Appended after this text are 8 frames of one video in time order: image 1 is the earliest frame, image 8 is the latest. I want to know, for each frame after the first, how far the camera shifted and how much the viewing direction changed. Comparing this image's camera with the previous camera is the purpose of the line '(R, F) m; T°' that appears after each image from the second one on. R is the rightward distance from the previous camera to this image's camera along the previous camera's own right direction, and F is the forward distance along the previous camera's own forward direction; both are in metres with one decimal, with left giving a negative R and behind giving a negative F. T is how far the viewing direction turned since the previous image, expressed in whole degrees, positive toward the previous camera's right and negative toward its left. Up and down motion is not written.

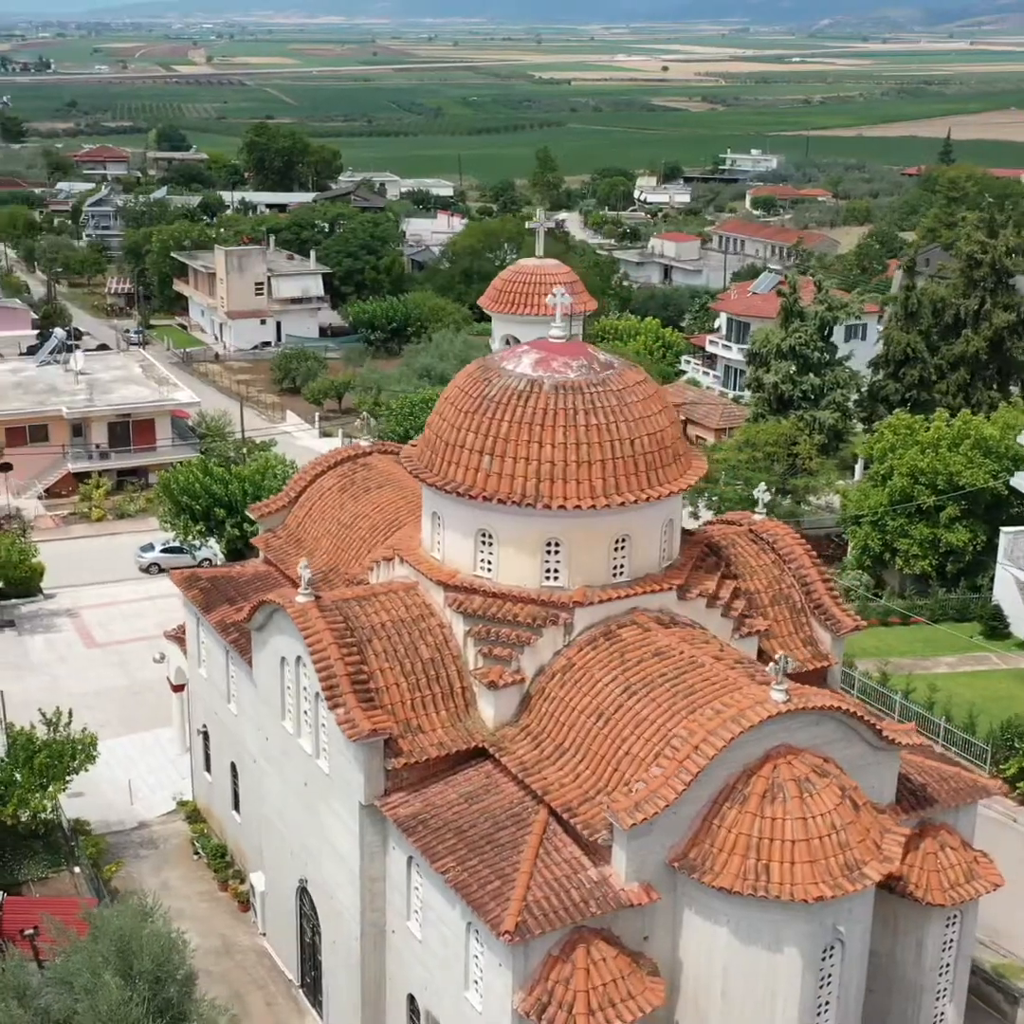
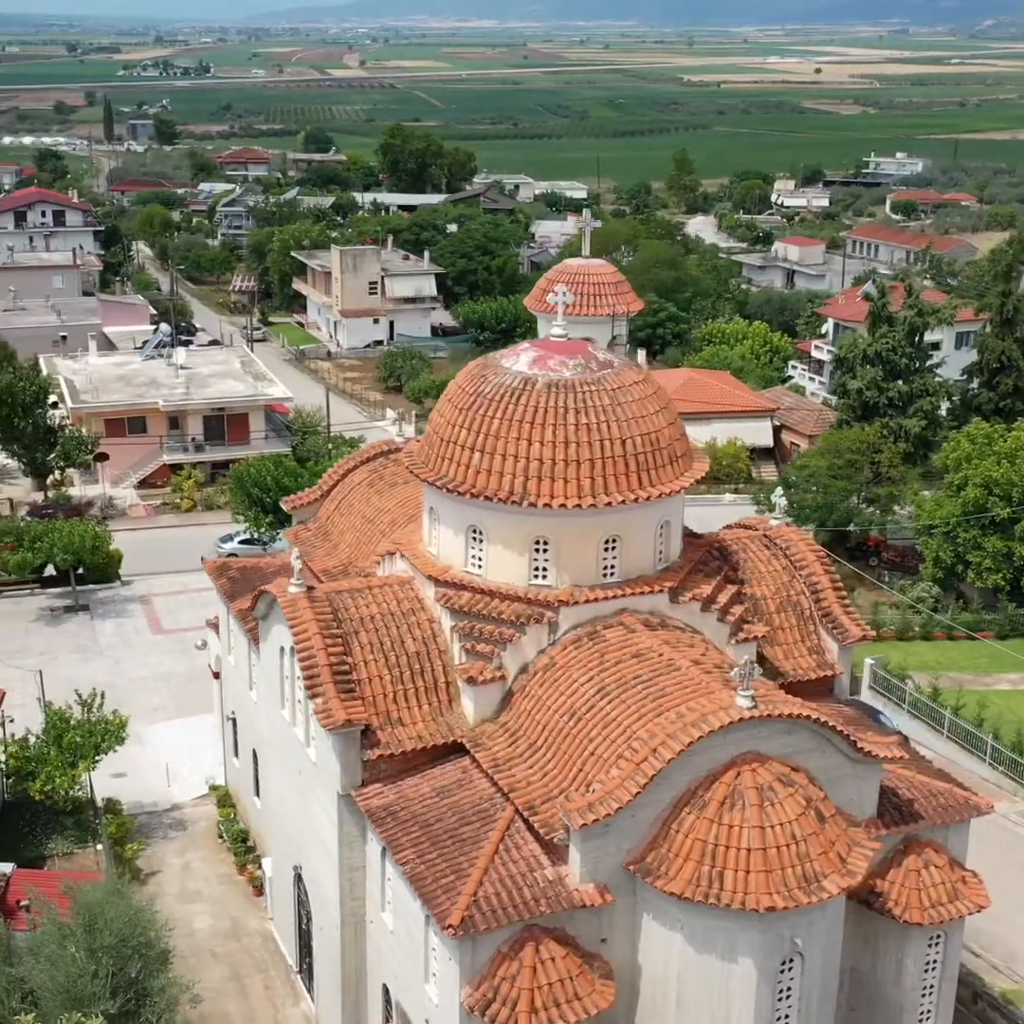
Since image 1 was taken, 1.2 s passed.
(+1.7, +0.1) m; -5°
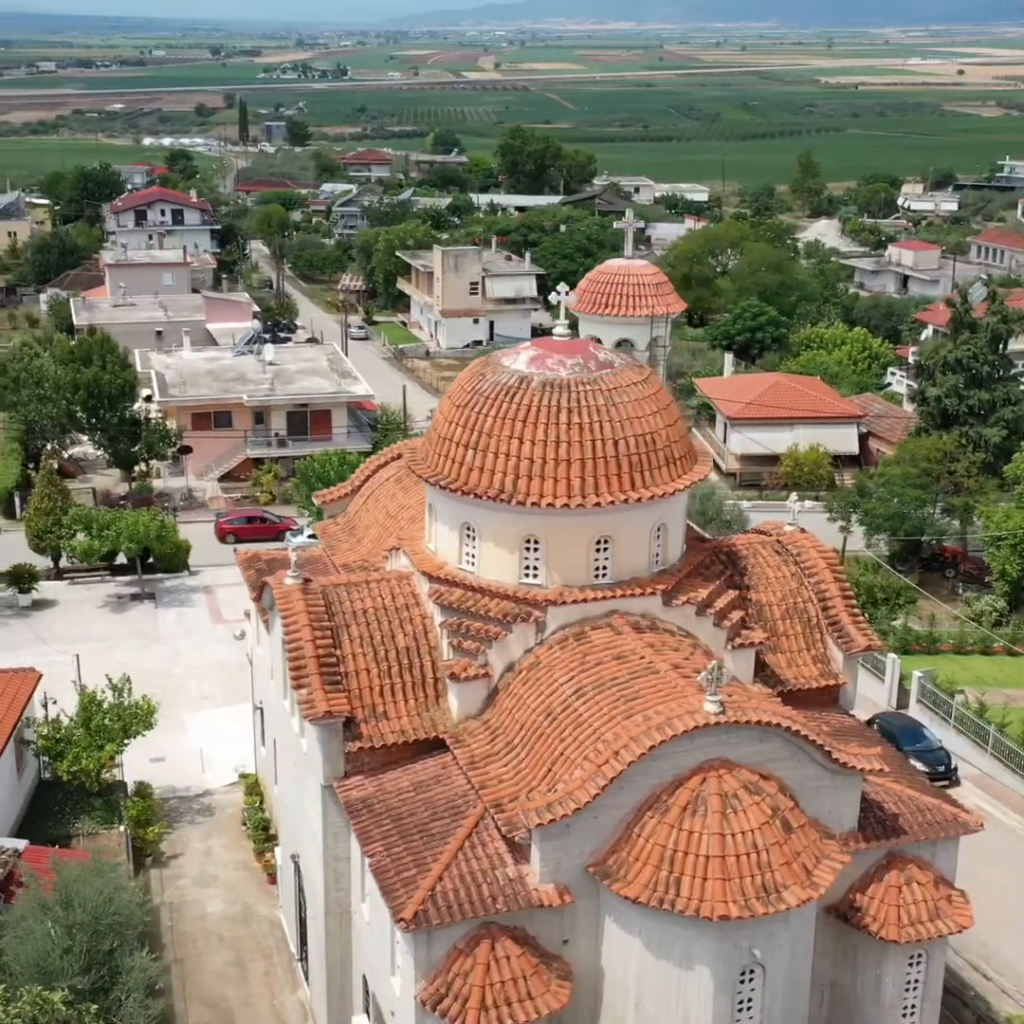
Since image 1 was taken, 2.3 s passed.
(+1.5, +0.1) m; -5°
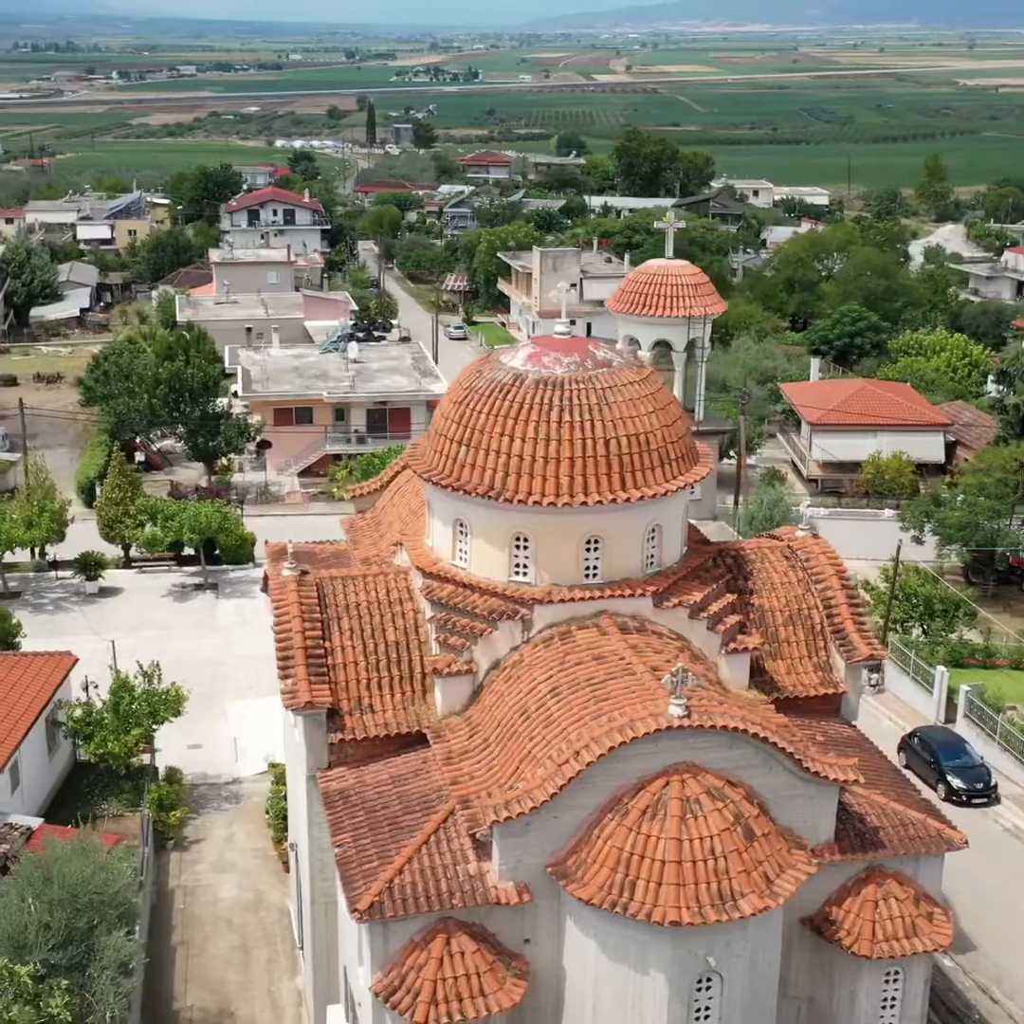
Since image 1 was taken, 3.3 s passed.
(+1.5, +0.1) m; -5°
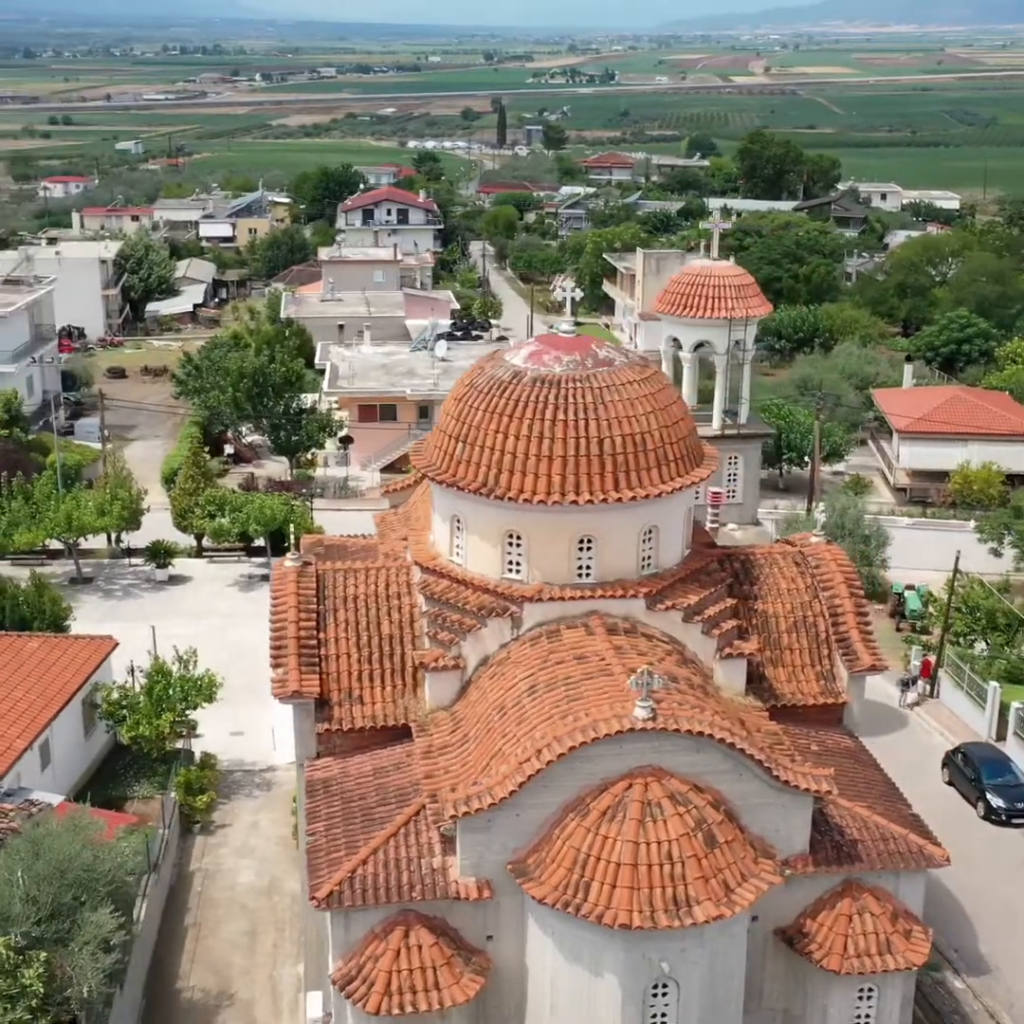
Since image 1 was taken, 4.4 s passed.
(+1.5, +0.1) m; -5°
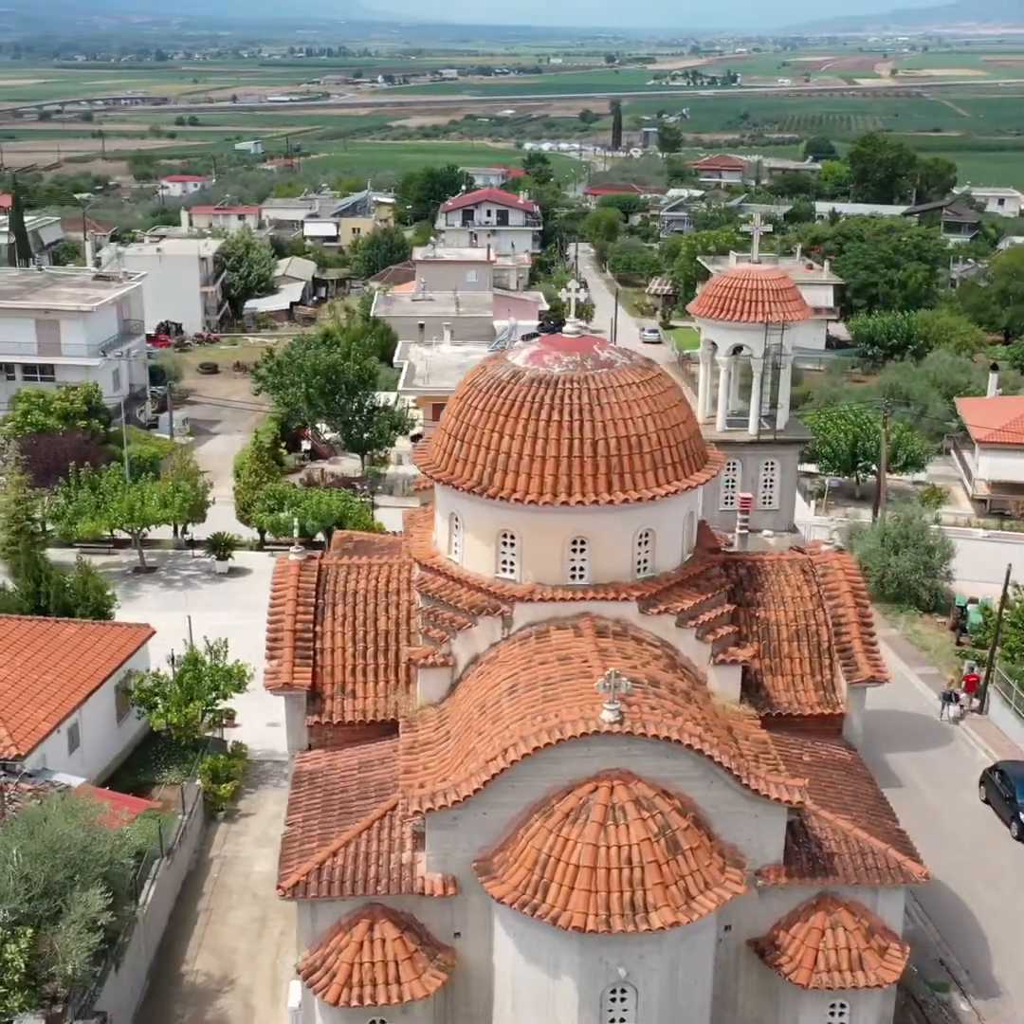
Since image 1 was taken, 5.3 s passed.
(+1.4, 0.0) m; -4°
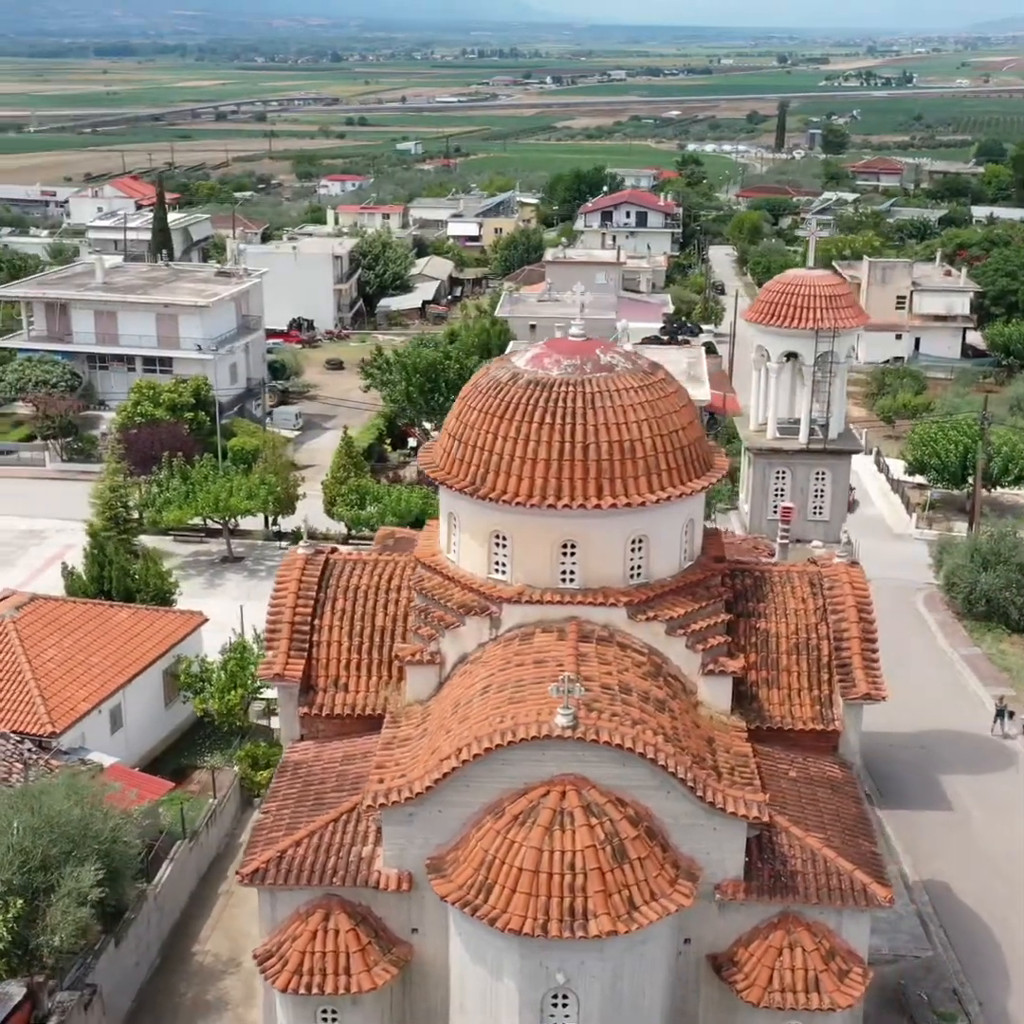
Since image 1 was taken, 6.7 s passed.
(+1.9, +0.1) m; -6°
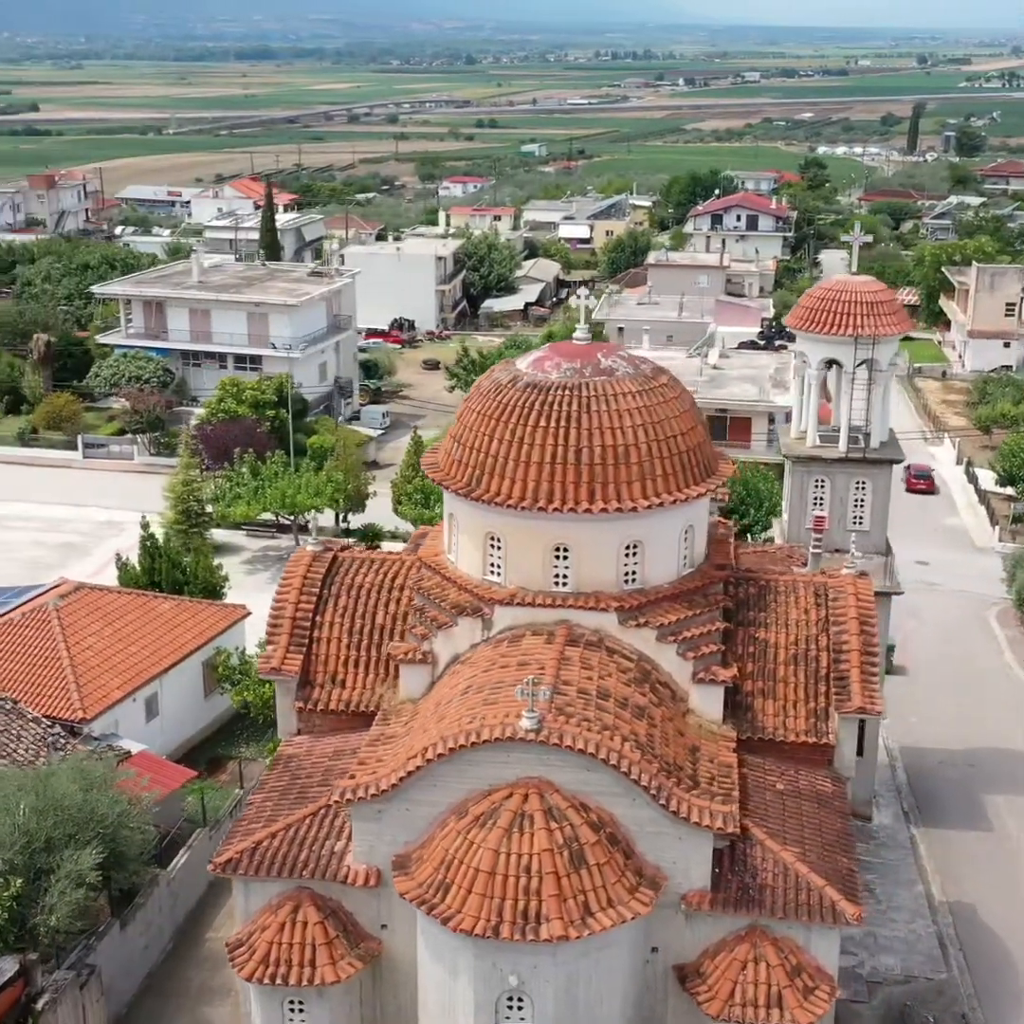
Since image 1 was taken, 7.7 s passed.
(+1.5, 0.0) m; -5°
